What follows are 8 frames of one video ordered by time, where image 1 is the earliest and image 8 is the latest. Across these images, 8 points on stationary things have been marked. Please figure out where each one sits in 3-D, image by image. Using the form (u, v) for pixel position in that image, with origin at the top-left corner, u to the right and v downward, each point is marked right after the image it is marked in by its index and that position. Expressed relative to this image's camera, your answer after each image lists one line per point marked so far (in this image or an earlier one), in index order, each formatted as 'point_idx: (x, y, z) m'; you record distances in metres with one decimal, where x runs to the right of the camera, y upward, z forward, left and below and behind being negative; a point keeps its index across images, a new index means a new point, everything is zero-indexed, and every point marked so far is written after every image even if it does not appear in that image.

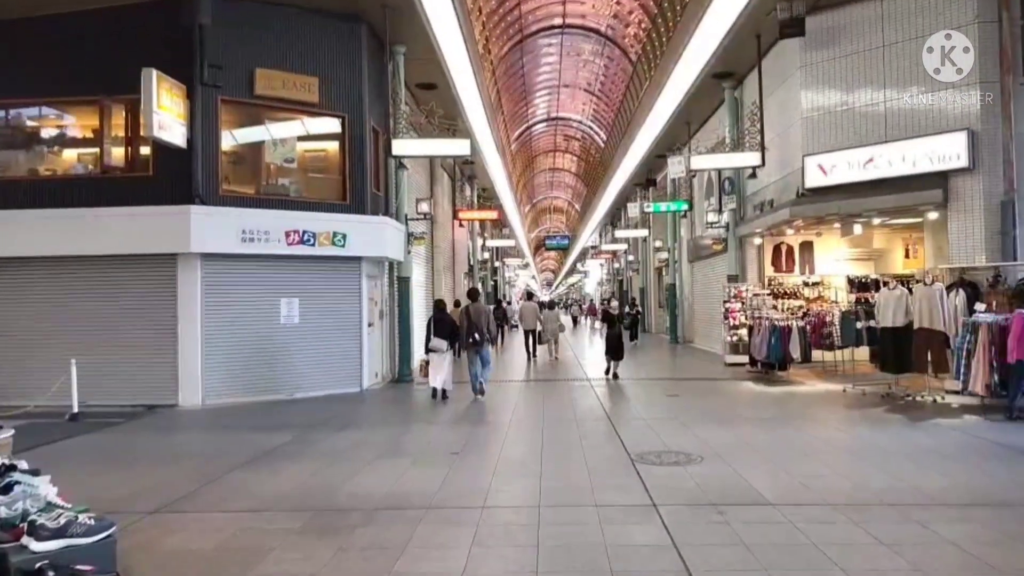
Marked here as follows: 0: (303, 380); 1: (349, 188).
0: (-3.8, -1.7, +12.8) m
1: (-3.1, +2.0, +13.2) m
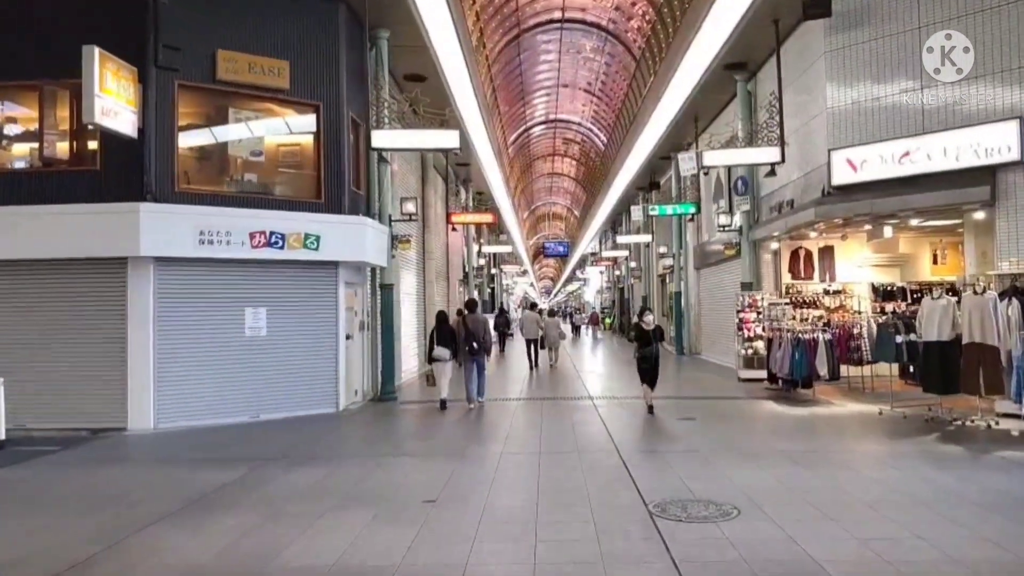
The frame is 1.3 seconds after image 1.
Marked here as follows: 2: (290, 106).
0: (-3.9, -1.8, +11.4) m
1: (-3.2, +1.8, +11.9) m
2: (-3.7, +3.0, +11.9) m
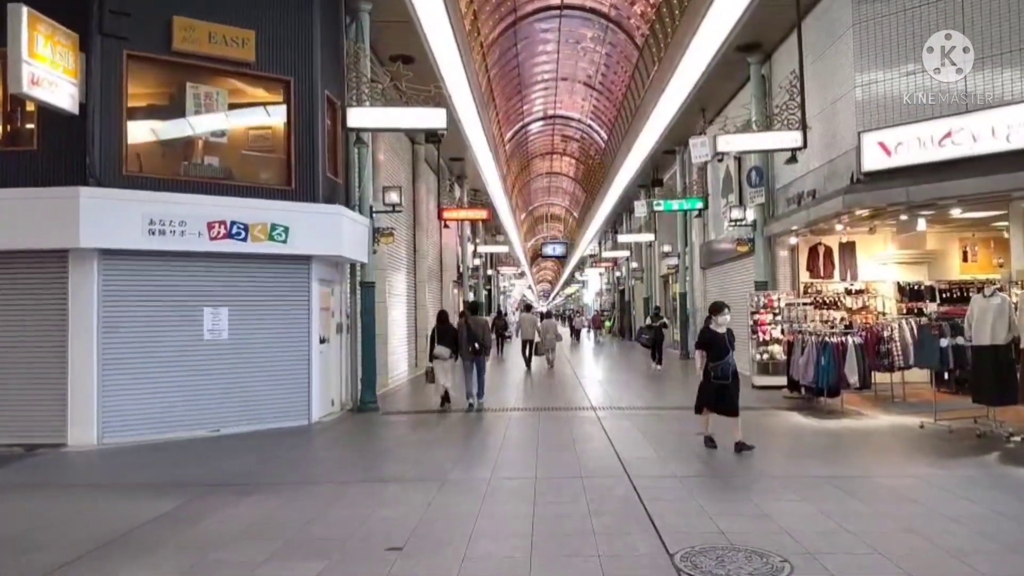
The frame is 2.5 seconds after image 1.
0: (-4.0, -1.8, +10.1) m
1: (-3.3, +1.8, +10.6) m
2: (-3.8, +3.0, +10.6) m
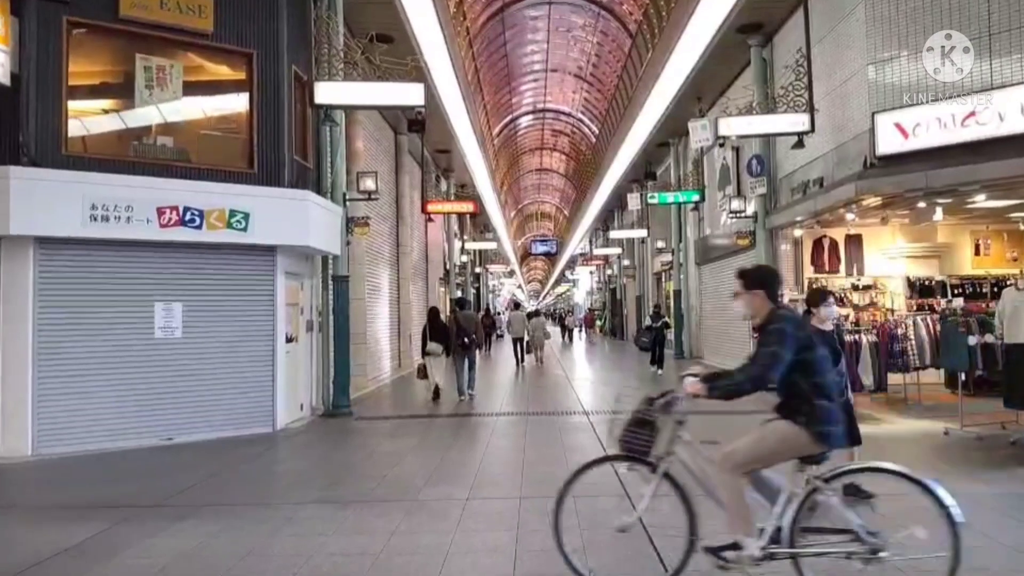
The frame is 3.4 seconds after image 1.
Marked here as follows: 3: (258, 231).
0: (-4.2, -1.7, +9.2) m
1: (-3.5, +1.9, +9.7) m
2: (-4.0, +3.1, +9.6) m
3: (-3.4, +0.8, +9.3) m
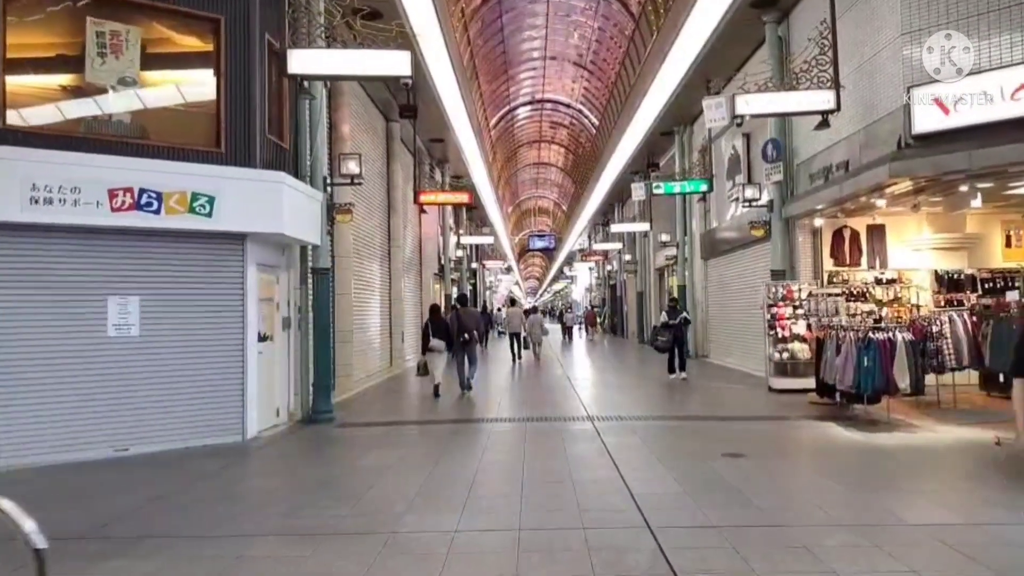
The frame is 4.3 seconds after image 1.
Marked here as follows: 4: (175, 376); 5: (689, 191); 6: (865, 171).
0: (-4.3, -1.6, +8.2) m
1: (-3.6, +2.0, +8.7) m
2: (-4.0, +3.2, +8.6) m
3: (-3.4, +0.8, +8.4) m
4: (-4.0, -1.0, +8.4) m
5: (+4.3, +2.4, +17.3) m
6: (+5.0, +1.6, +10.0) m
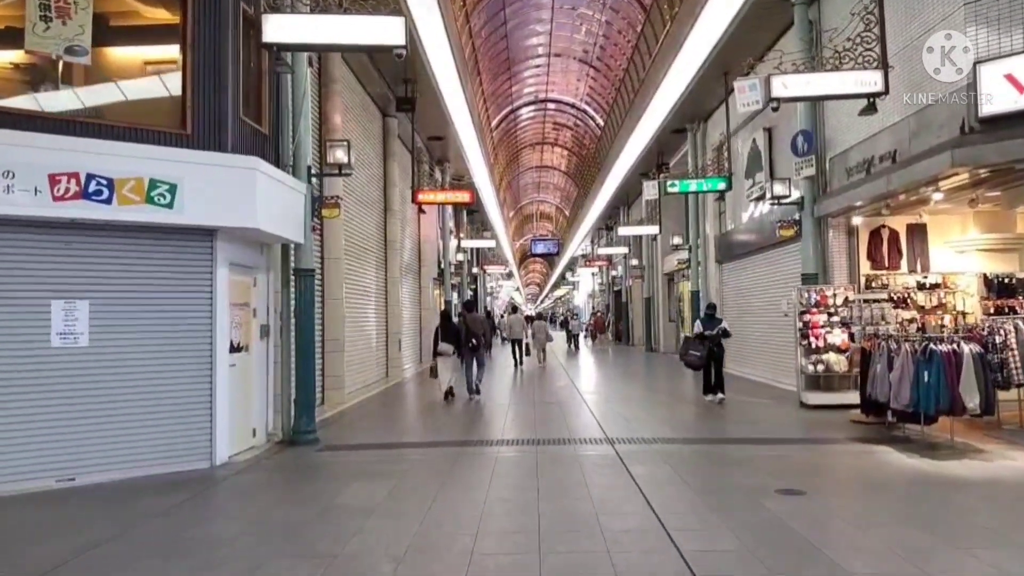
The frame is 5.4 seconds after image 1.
0: (-4.2, -1.6, +7.0) m
1: (-3.4, +2.0, +7.6) m
2: (-3.9, +3.2, +7.5) m
3: (-3.3, +0.8, +7.2) m
4: (-3.9, -1.1, +7.2) m
5: (+4.5, +2.3, +16.2) m
6: (+5.1, +1.6, +8.8) m
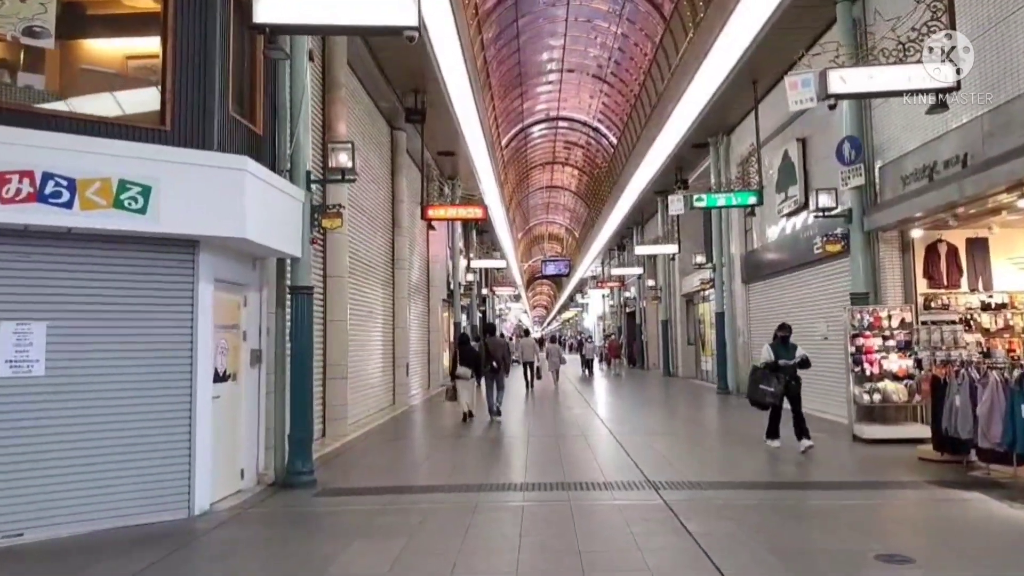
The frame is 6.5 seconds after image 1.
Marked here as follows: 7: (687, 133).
0: (-3.9, -1.8, +6.0) m
1: (-3.2, +1.8, +6.6) m
2: (-3.7, +3.0, +6.6) m
3: (-3.0, +0.6, +6.2) m
4: (-3.7, -1.2, +6.2) m
5: (+4.8, +1.8, +15.1) m
6: (+5.4, +1.4, +7.8) m
7: (+4.6, +4.1, +18.7) m
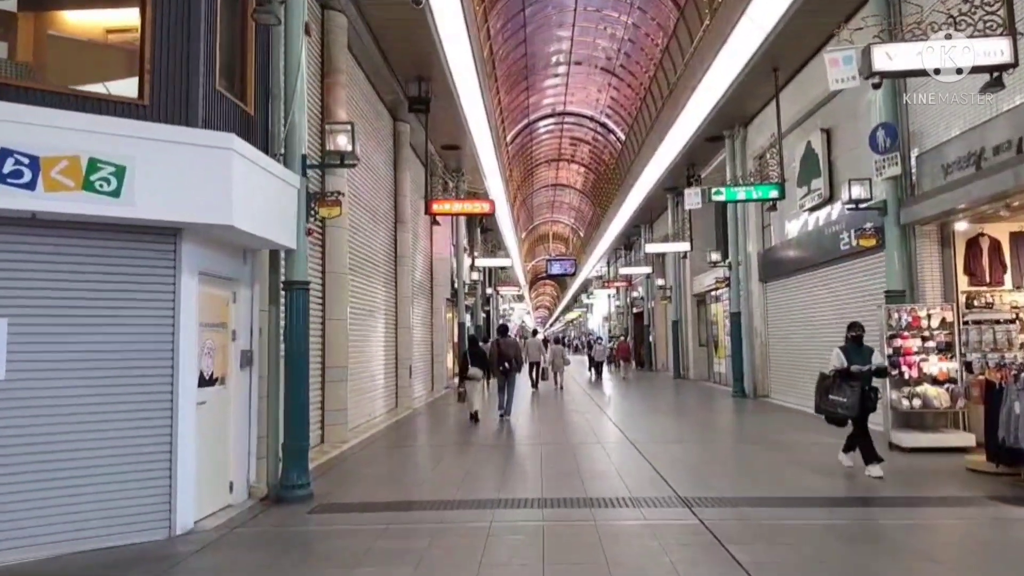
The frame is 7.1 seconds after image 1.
0: (-3.7, -1.7, +5.3) m
1: (-3.0, +1.9, +5.9) m
2: (-3.5, +3.0, +5.9) m
3: (-2.9, +0.7, +5.5) m
4: (-3.5, -1.2, +5.5) m
5: (+5.0, +1.8, +14.4) m
6: (+5.5, +1.4, +7.1) m
7: (+4.8, +4.2, +18.0) m
